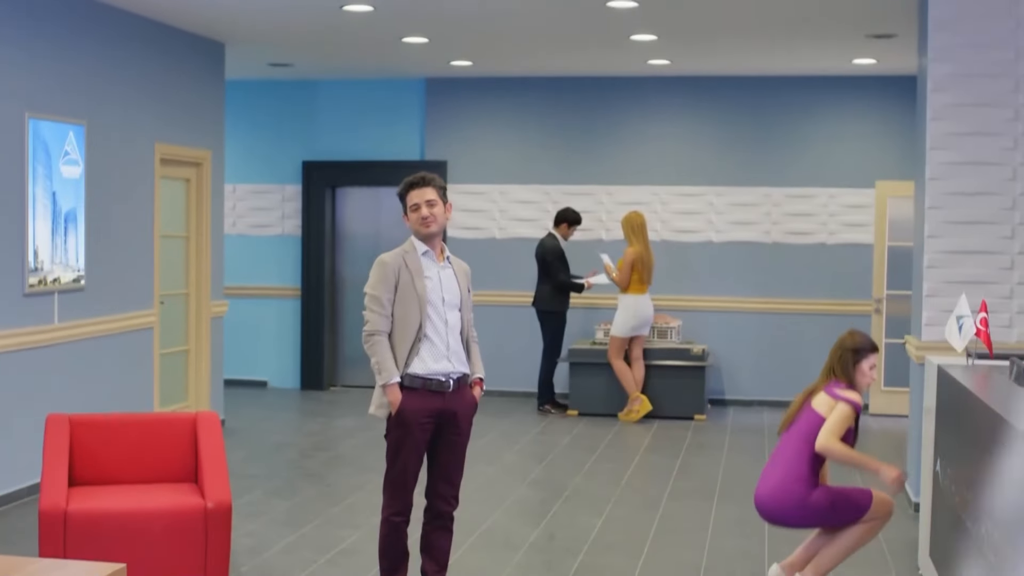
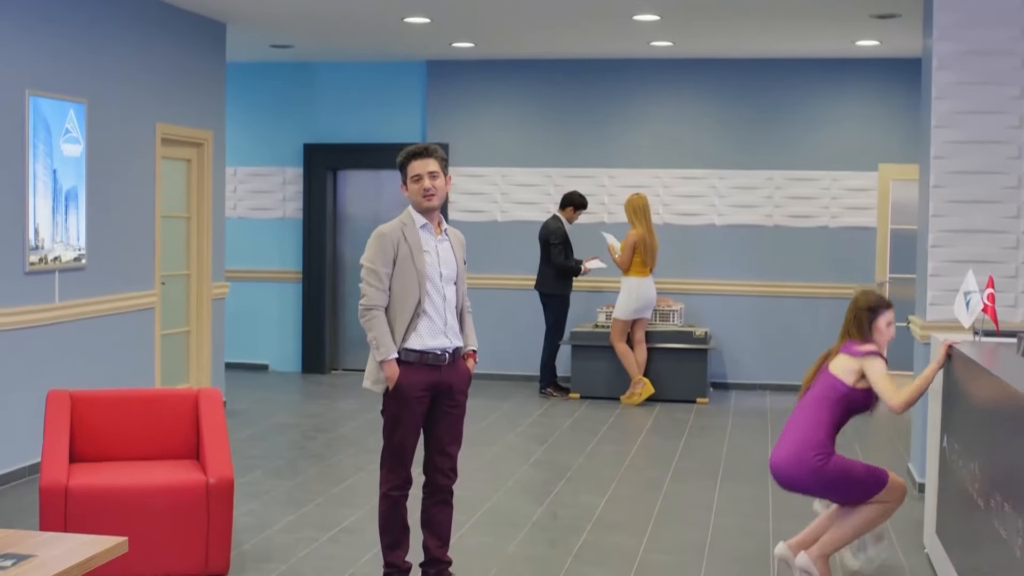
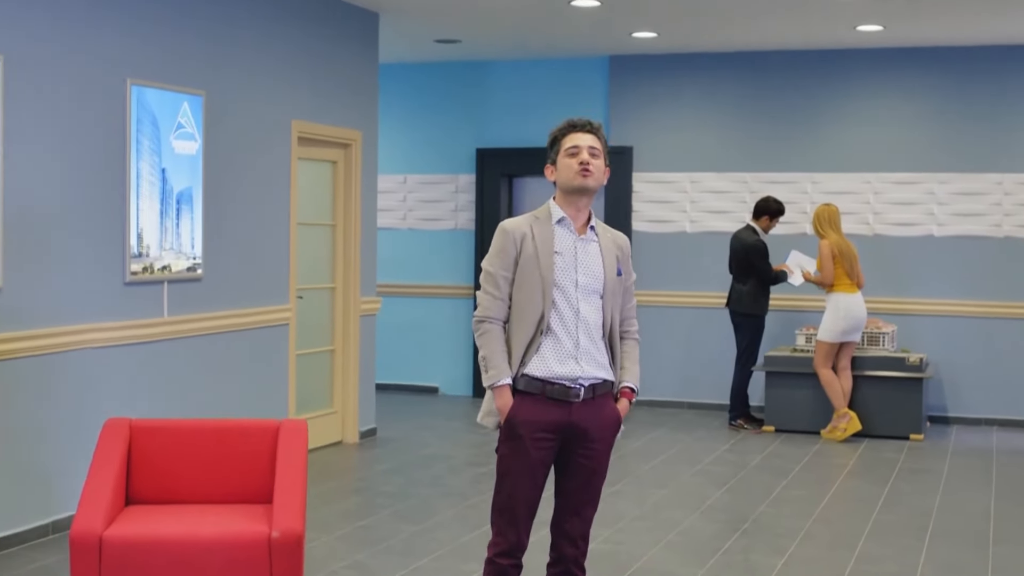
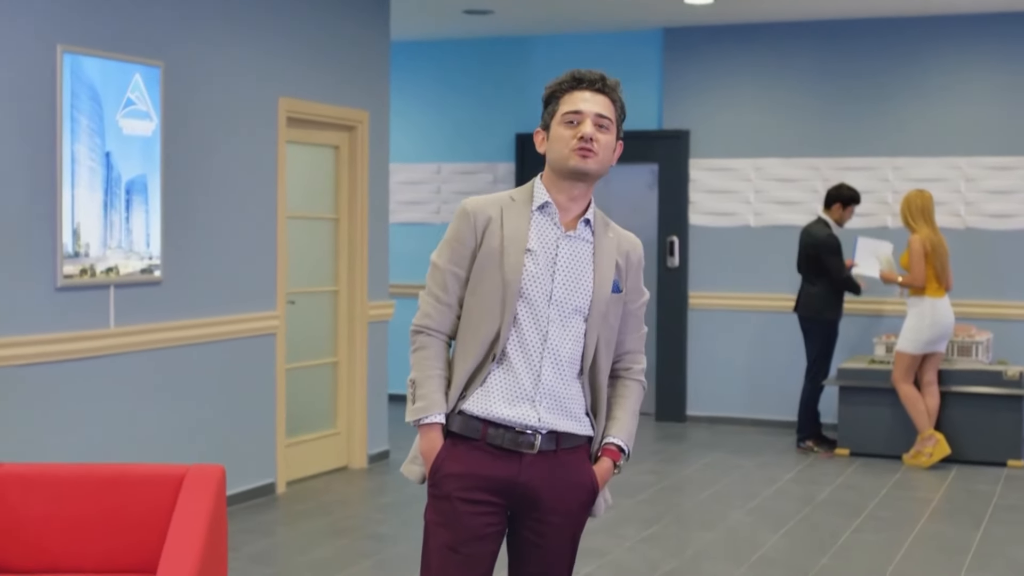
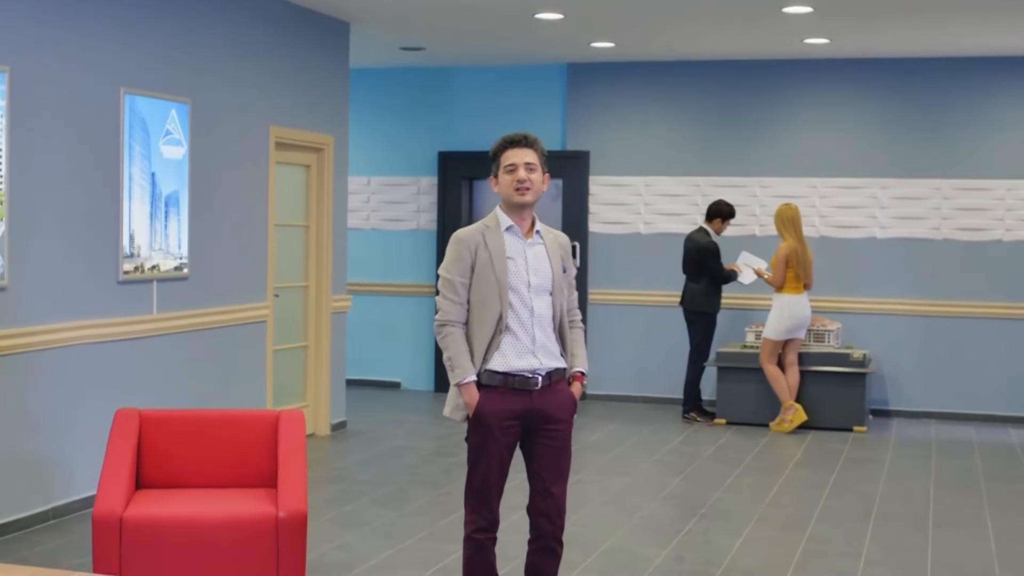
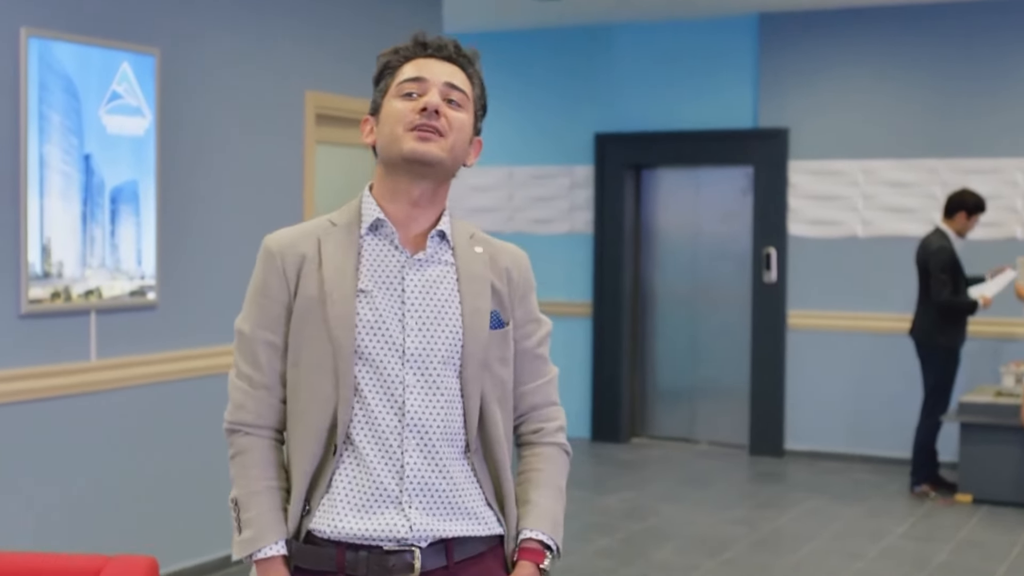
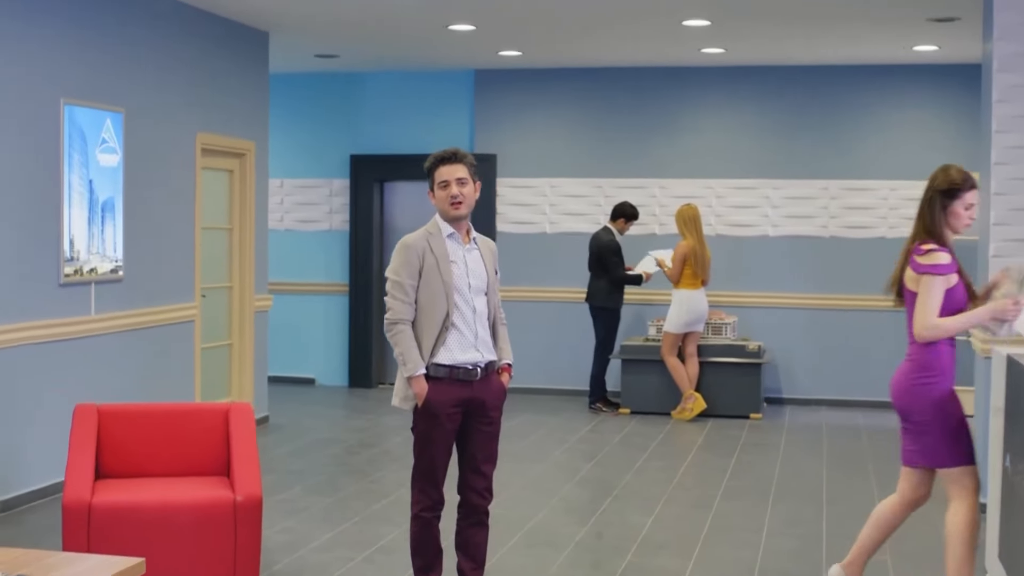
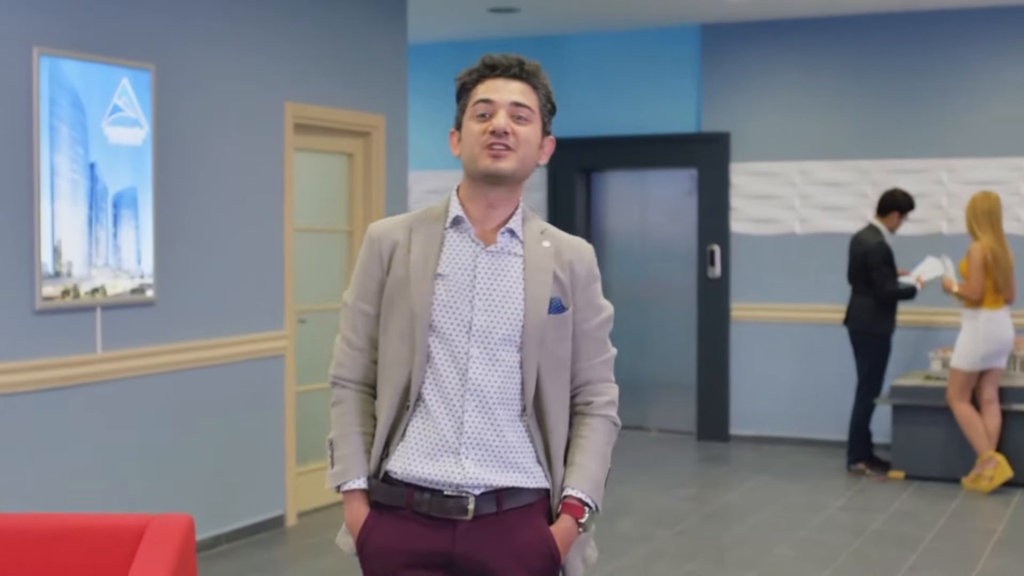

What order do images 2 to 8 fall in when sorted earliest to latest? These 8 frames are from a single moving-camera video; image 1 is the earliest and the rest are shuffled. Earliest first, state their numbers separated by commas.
2, 7, 5, 3, 4, 8, 6
